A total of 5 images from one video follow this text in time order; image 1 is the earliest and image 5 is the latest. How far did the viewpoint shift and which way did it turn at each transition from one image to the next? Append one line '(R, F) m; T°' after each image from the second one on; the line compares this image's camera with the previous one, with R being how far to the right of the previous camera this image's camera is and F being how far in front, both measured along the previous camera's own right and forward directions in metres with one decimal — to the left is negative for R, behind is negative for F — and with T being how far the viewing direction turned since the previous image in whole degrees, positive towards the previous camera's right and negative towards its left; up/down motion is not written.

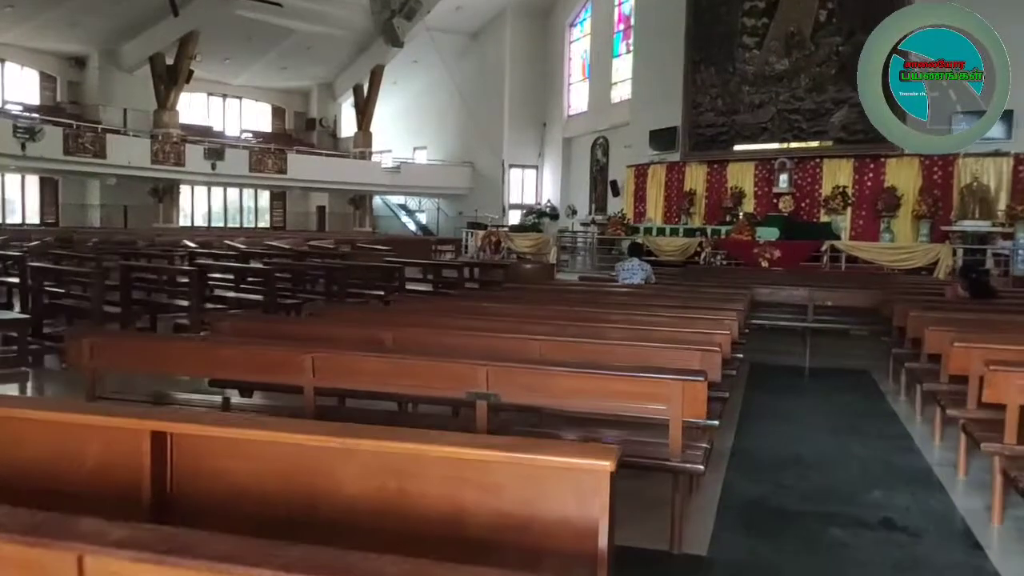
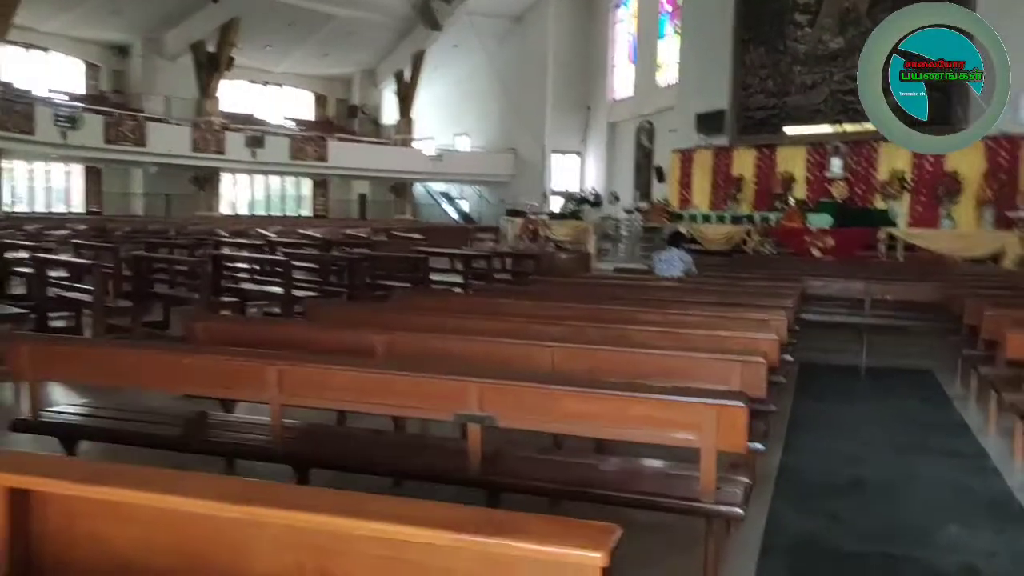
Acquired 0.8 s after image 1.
(+0.1, +0.4) m; -3°
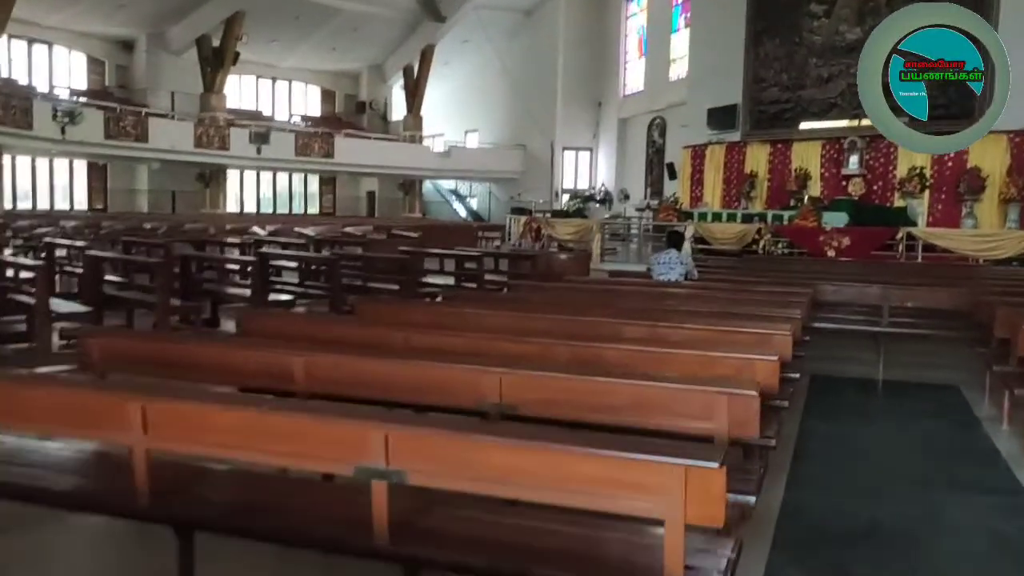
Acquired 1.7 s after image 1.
(+0.2, +0.5) m; -1°
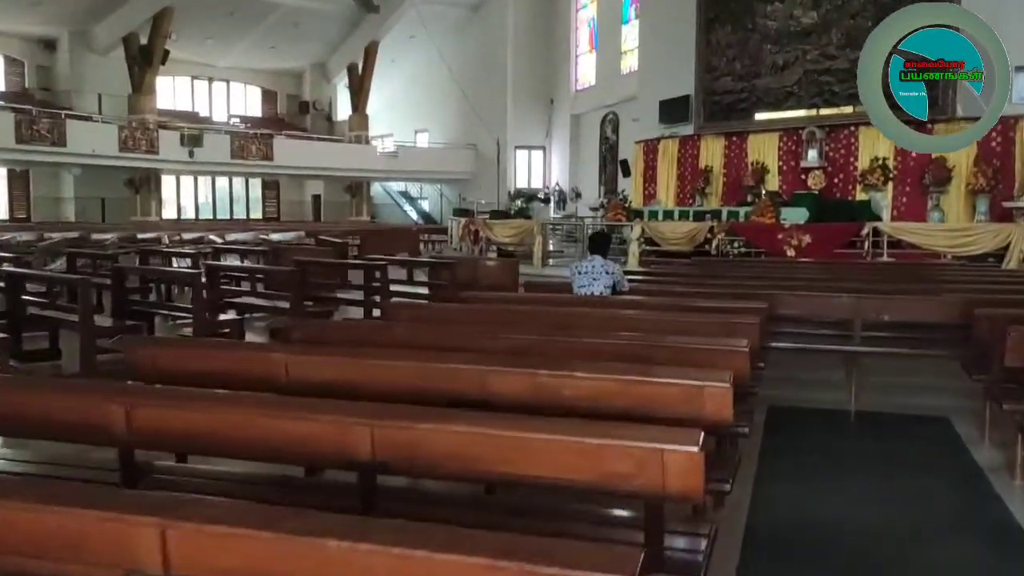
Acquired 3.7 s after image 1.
(+0.4, +1.0) m; +2°
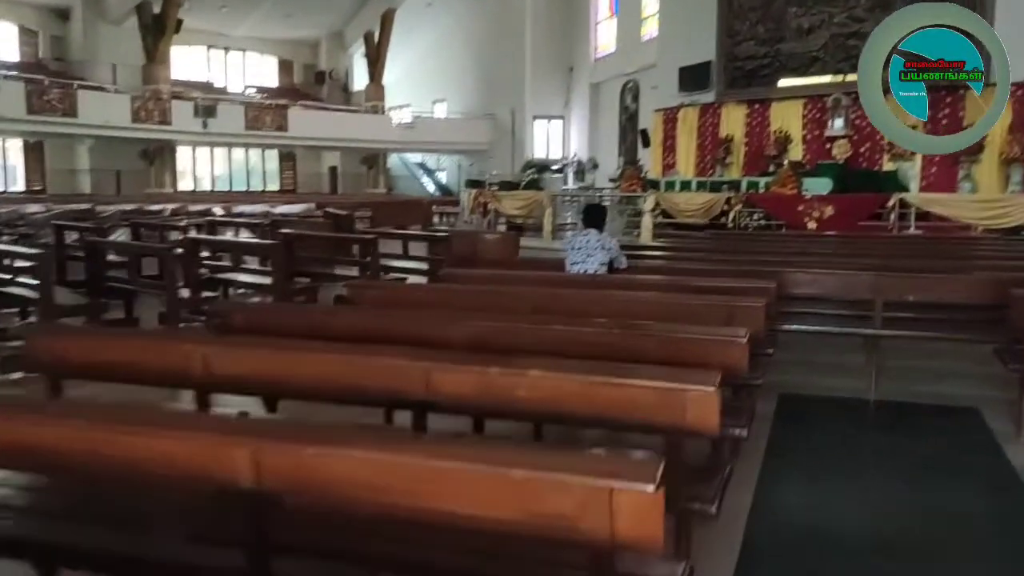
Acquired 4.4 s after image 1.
(+0.2, +0.3) m; -1°
